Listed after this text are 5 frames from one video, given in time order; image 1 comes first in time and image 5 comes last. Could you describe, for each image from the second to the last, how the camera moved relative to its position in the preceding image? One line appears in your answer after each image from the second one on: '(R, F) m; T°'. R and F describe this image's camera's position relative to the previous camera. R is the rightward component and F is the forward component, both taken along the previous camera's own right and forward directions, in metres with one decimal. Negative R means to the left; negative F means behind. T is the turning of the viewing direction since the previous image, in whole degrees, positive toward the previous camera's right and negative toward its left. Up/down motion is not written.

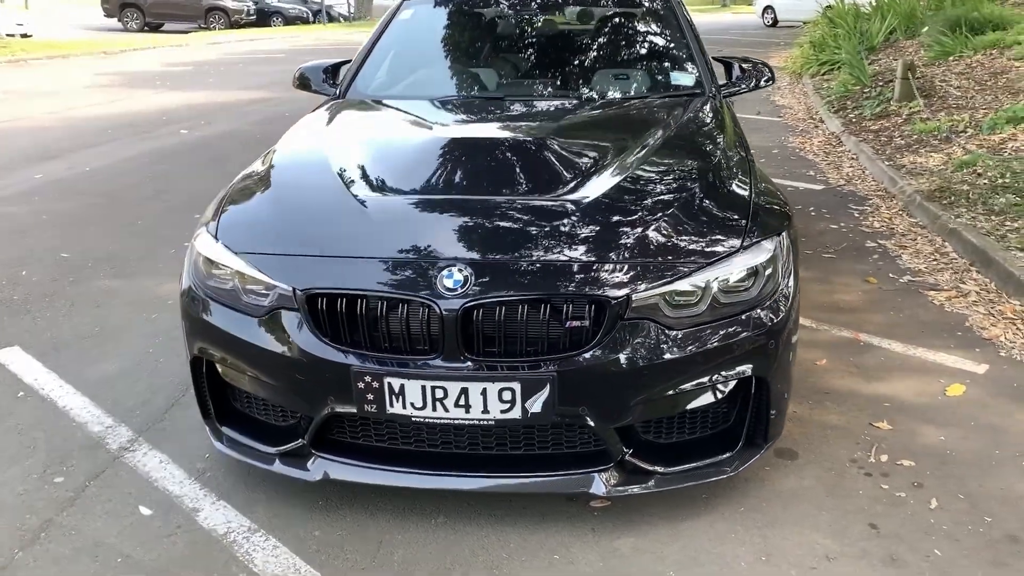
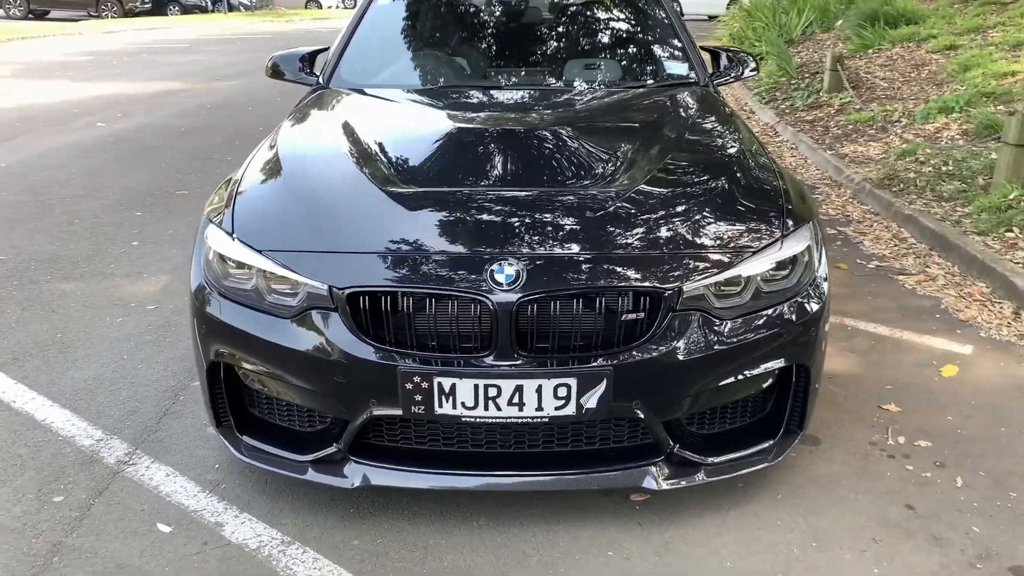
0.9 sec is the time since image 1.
(-0.4, +0.1) m; +6°
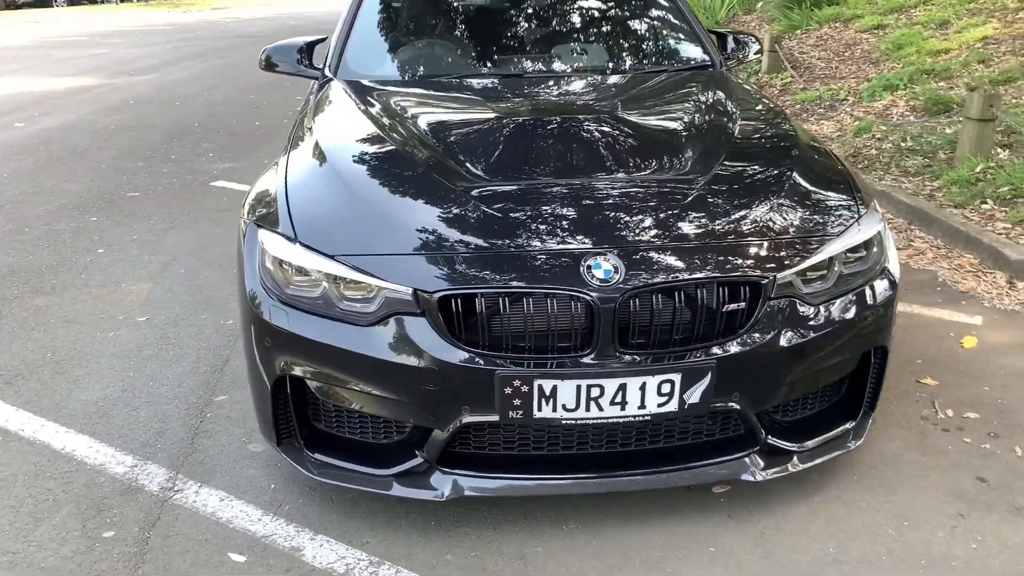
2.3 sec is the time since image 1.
(-0.5, +0.1) m; +6°
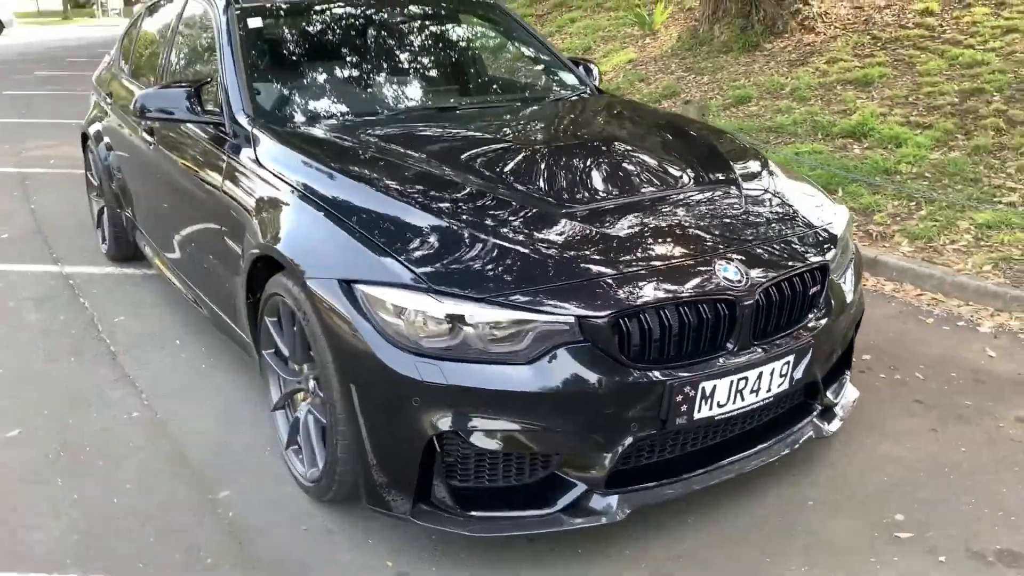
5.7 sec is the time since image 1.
(-1.3, +0.3) m; +26°
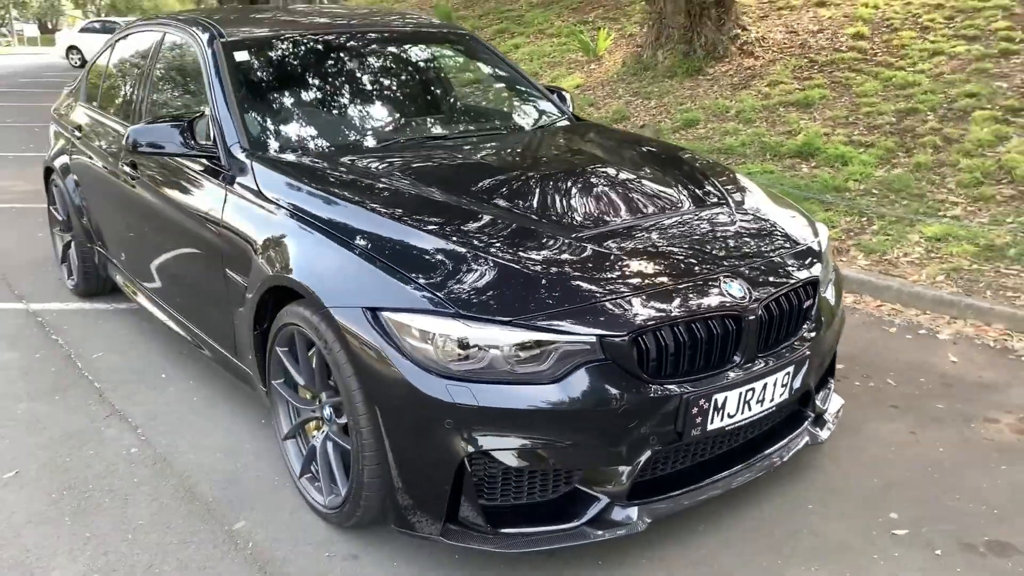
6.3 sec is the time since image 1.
(-0.2, -0.1) m; +4°
